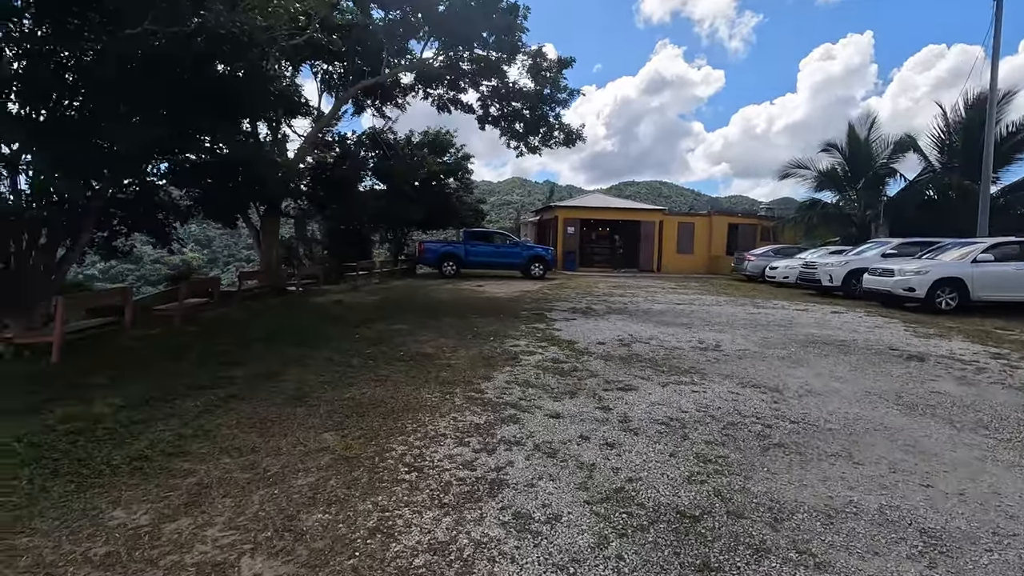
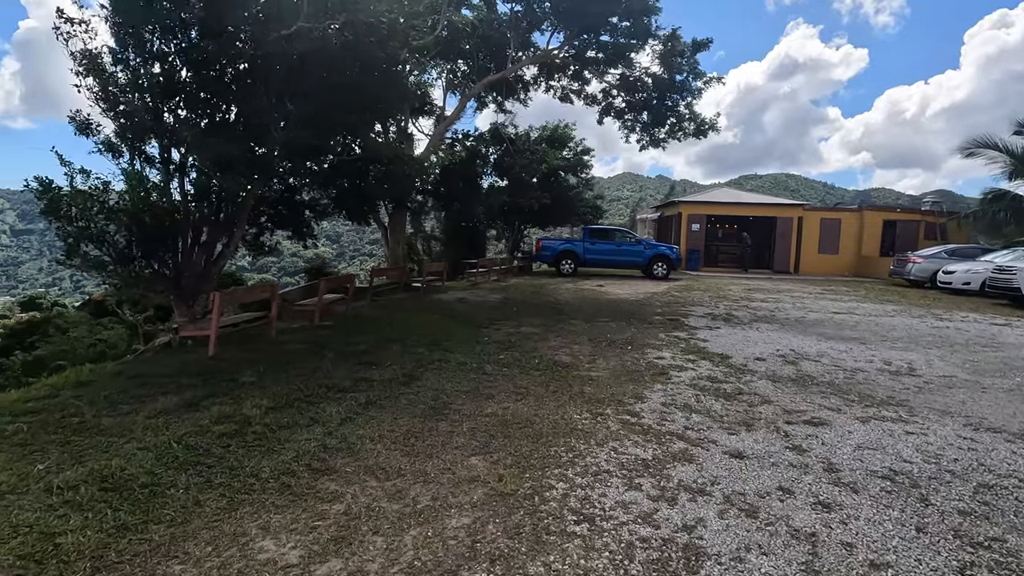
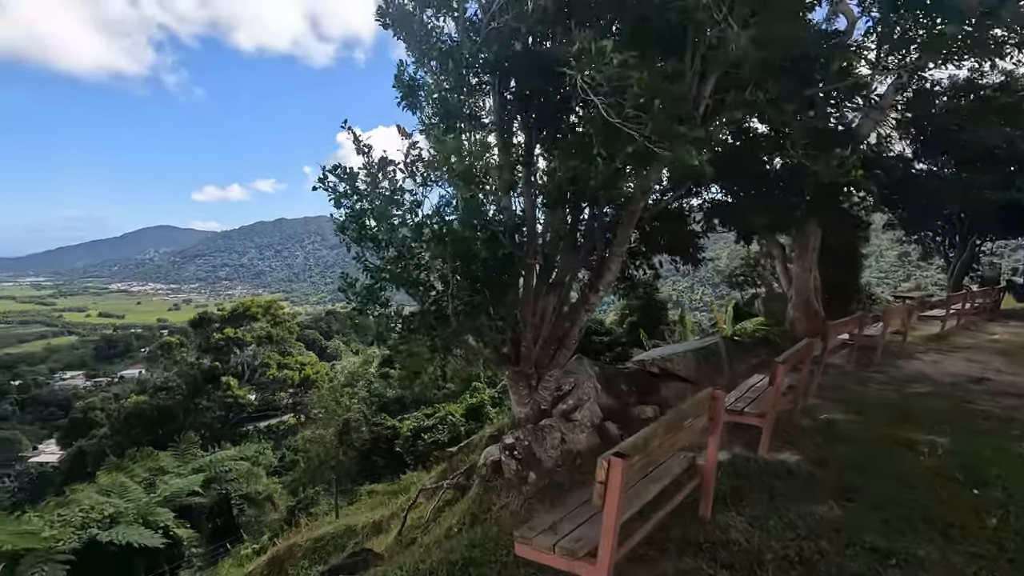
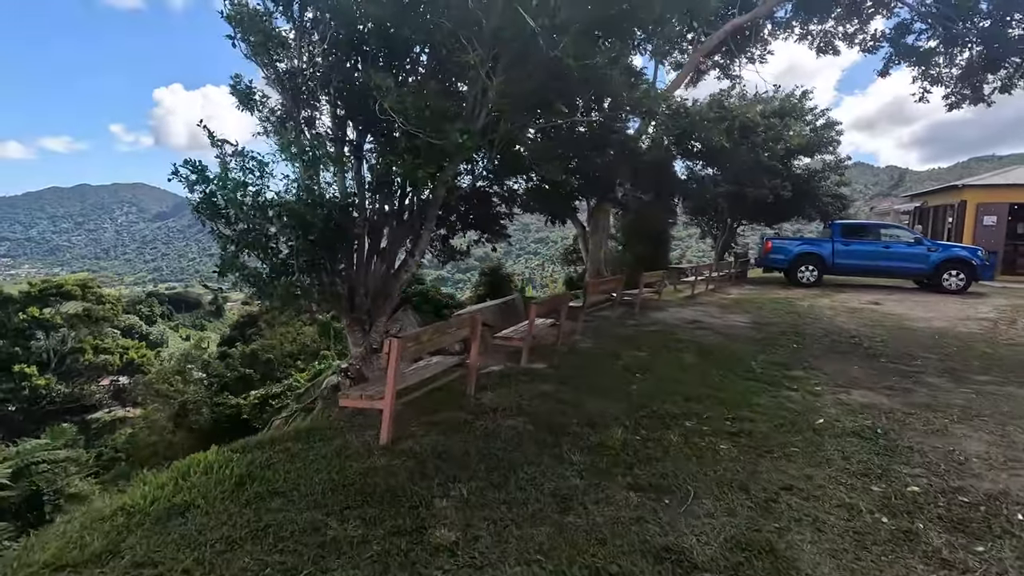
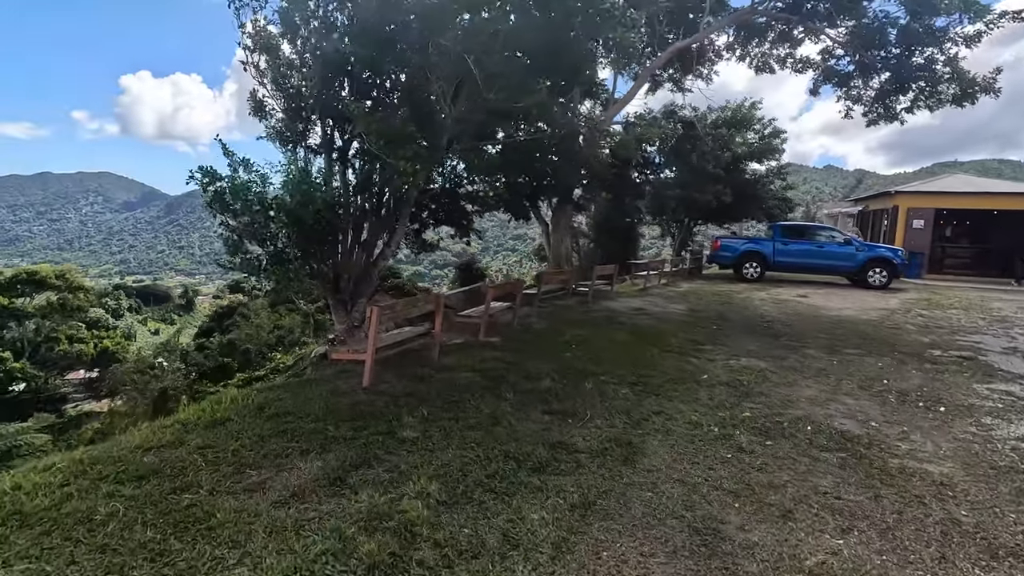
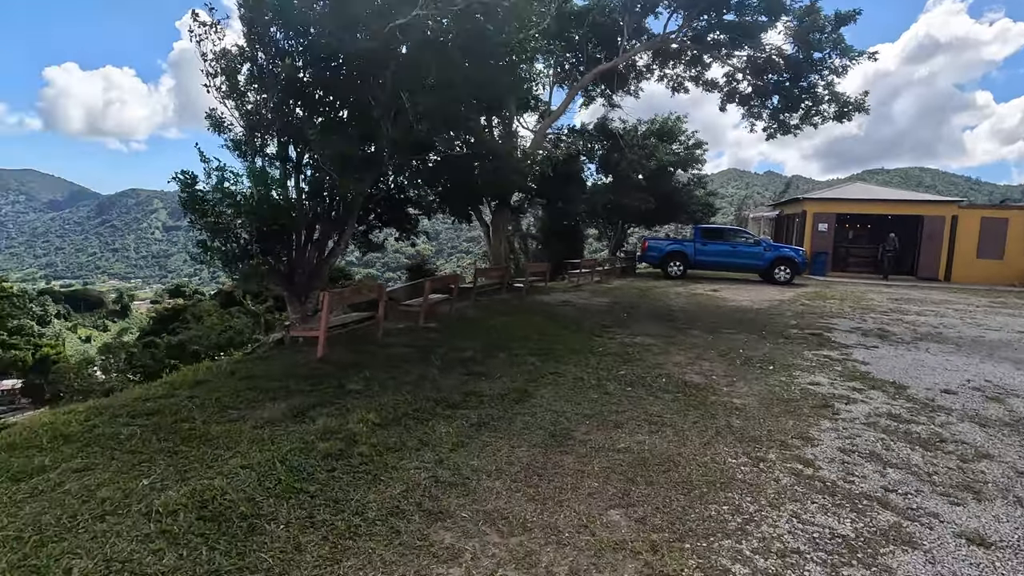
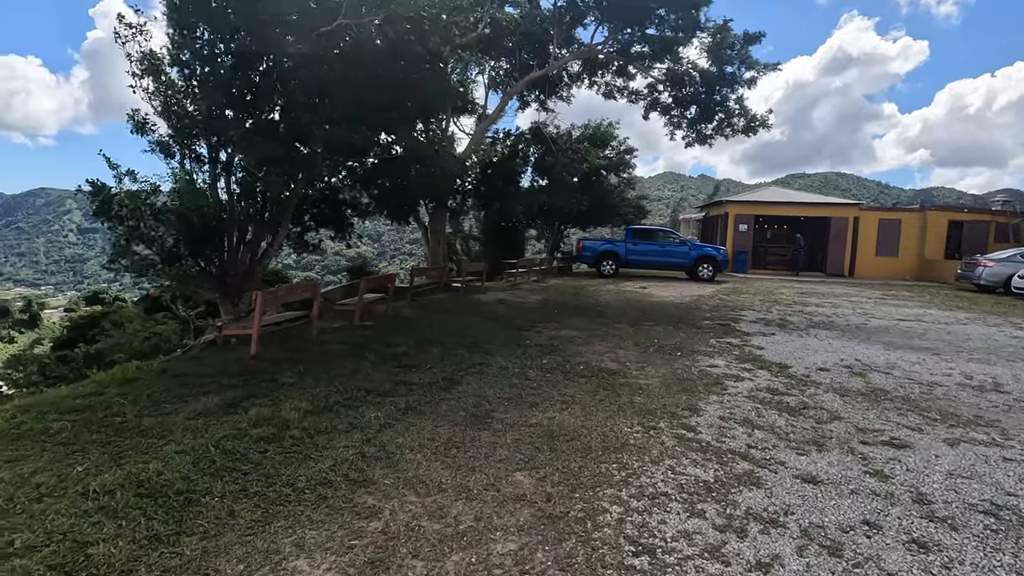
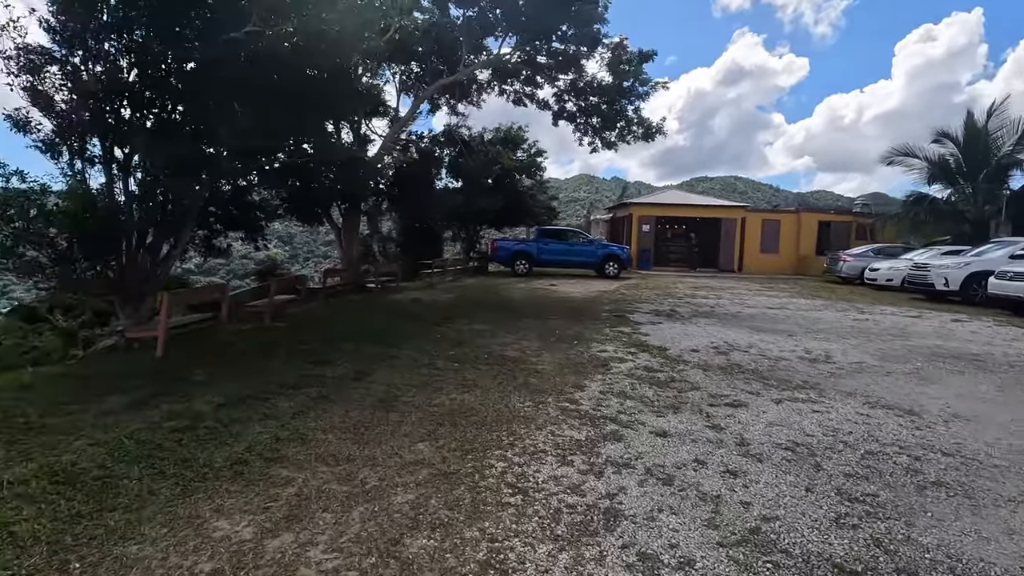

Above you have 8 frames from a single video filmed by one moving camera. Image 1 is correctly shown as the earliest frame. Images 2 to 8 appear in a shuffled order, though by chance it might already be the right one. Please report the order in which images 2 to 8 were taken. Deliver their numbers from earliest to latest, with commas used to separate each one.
8, 2, 7, 6, 5, 4, 3
